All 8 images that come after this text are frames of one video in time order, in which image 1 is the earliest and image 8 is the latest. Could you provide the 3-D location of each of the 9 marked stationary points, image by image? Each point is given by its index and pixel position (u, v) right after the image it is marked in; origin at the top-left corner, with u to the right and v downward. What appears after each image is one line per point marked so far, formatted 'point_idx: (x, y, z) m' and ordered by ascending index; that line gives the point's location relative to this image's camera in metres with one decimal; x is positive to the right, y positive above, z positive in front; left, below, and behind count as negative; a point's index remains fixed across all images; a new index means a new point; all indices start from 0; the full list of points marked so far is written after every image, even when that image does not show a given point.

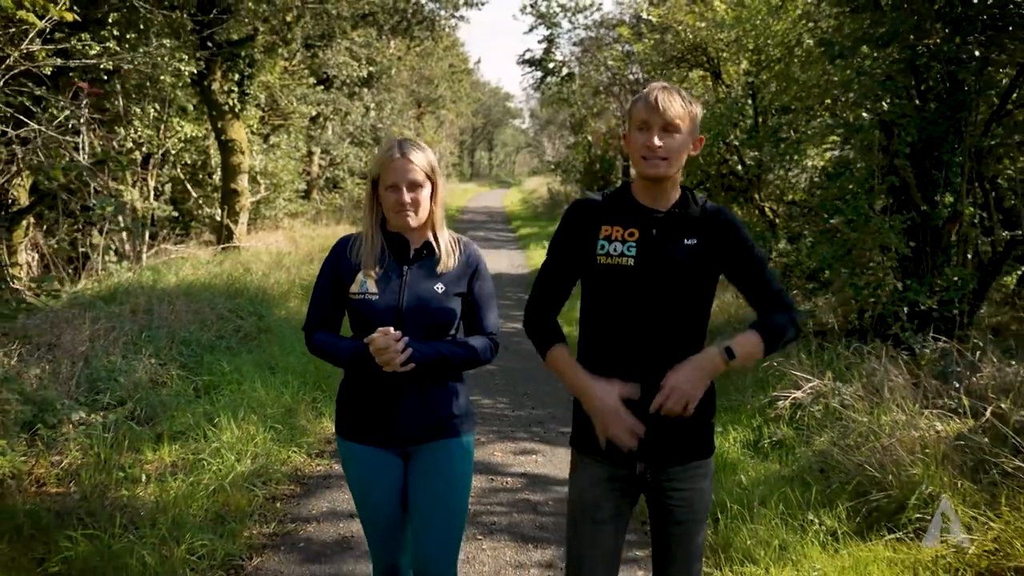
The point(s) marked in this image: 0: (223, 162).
0: (-4.1, +1.8, +14.4) m
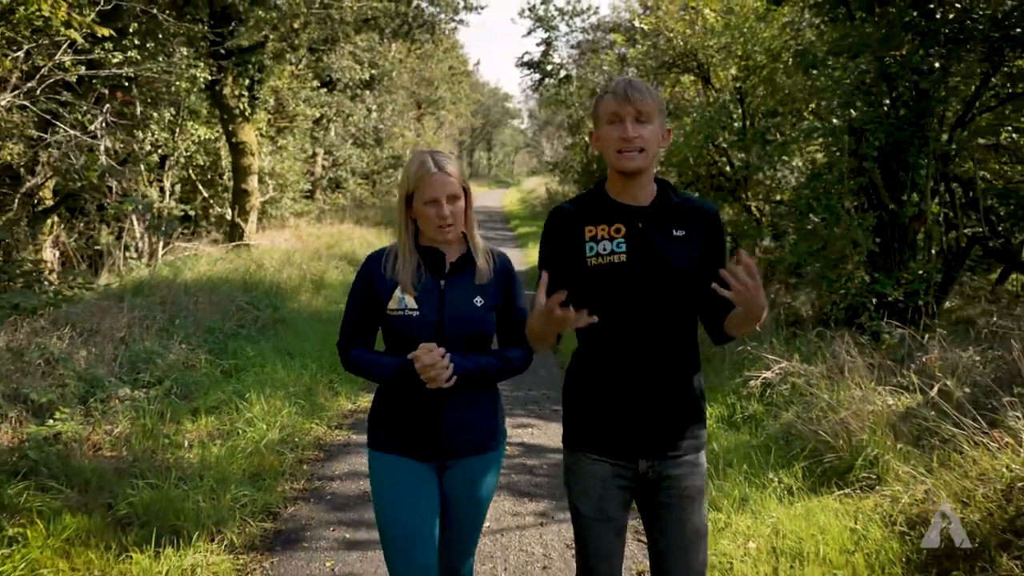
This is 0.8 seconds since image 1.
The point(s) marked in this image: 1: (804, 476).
0: (-4.1, +1.8, +15.0) m
1: (+1.5, -0.9, +5.1) m
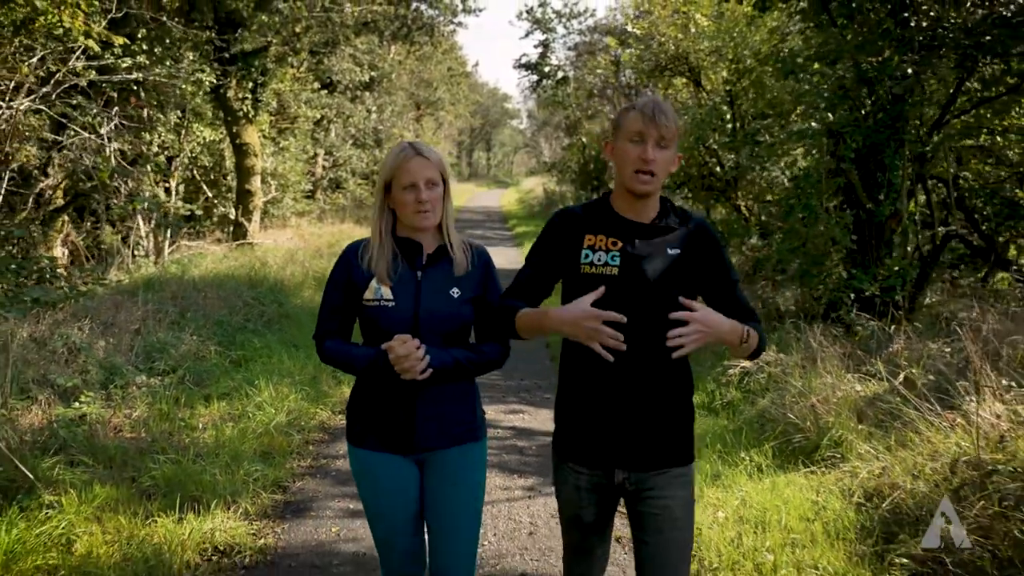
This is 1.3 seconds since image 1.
0: (-4.2, +1.9, +15.4) m
1: (+1.4, -0.9, +5.5) m
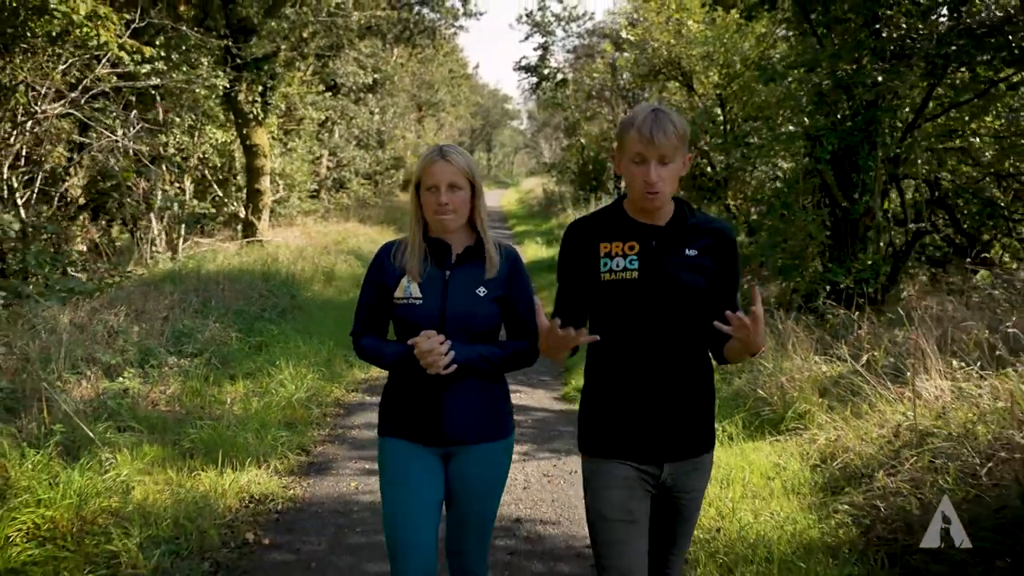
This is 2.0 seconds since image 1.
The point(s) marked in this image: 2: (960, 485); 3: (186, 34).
0: (-4.2, +1.9, +16.0) m
1: (+1.4, -0.8, +6.1) m
2: (+1.9, -0.8, +4.2) m
3: (-3.6, +2.8, +11.3) m
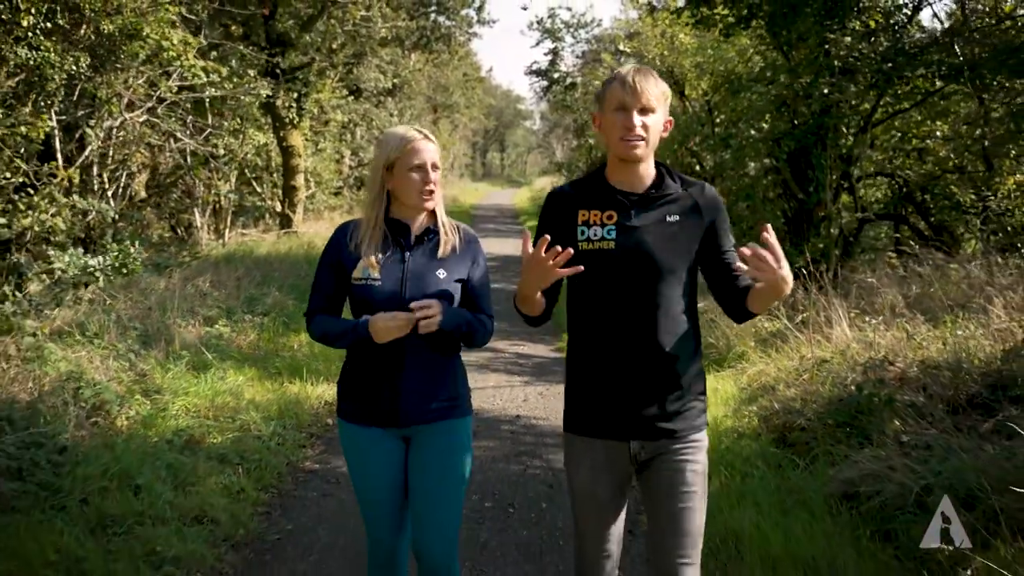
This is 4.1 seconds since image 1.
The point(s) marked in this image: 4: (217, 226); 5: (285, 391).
0: (-4.0, +2.2, +17.8) m
1: (+1.4, -0.6, +7.8) m
2: (+1.9, -0.6, +5.9) m
3: (-3.5, +3.1, +13.0) m
4: (-4.8, +1.0, +16.5) m
5: (-1.4, -0.6, +6.2) m
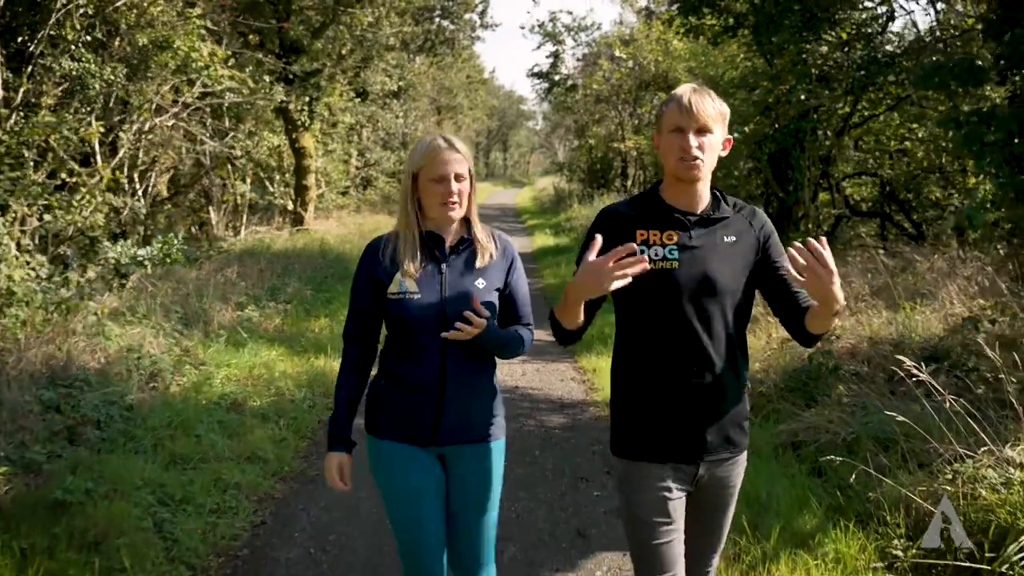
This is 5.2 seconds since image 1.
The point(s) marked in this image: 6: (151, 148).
0: (-4.0, +2.3, +18.7) m
1: (+1.4, -0.5, +8.6) m
2: (+1.9, -0.5, +6.8) m
3: (-3.5, +3.2, +13.9) m
4: (-4.8, +1.1, +17.3) m
5: (-1.4, -0.5, +7.0) m
6: (-4.4, +1.7, +12.4) m
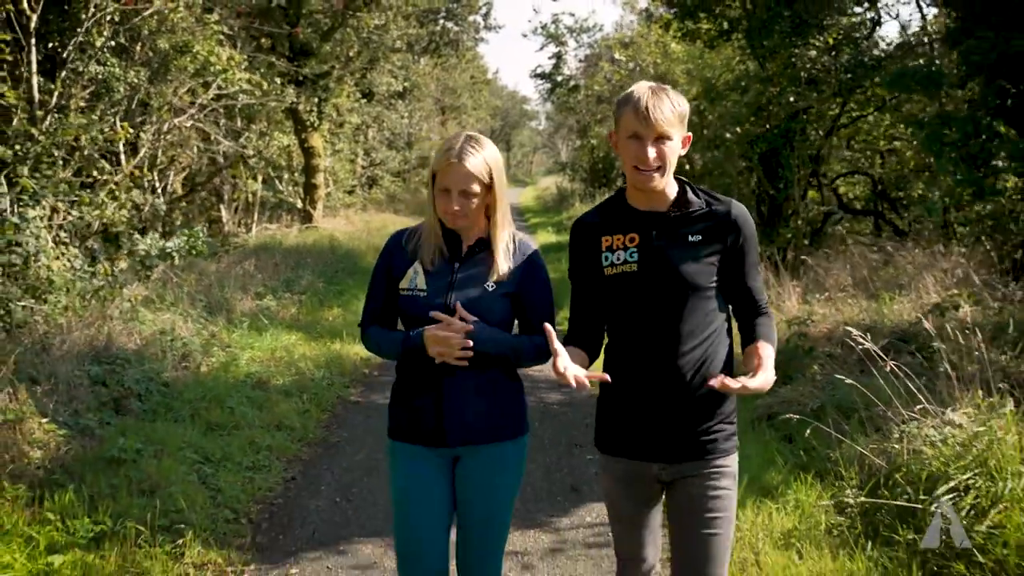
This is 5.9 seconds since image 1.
0: (-3.9, +2.3, +19.2) m
1: (+1.4, -0.4, +9.2) m
2: (+1.9, -0.4, +7.3) m
3: (-3.5, +3.2, +14.4) m
4: (-4.7, +1.2, +17.9) m
5: (-1.4, -0.5, +7.6) m
6: (-4.4, +1.8, +13.0) m
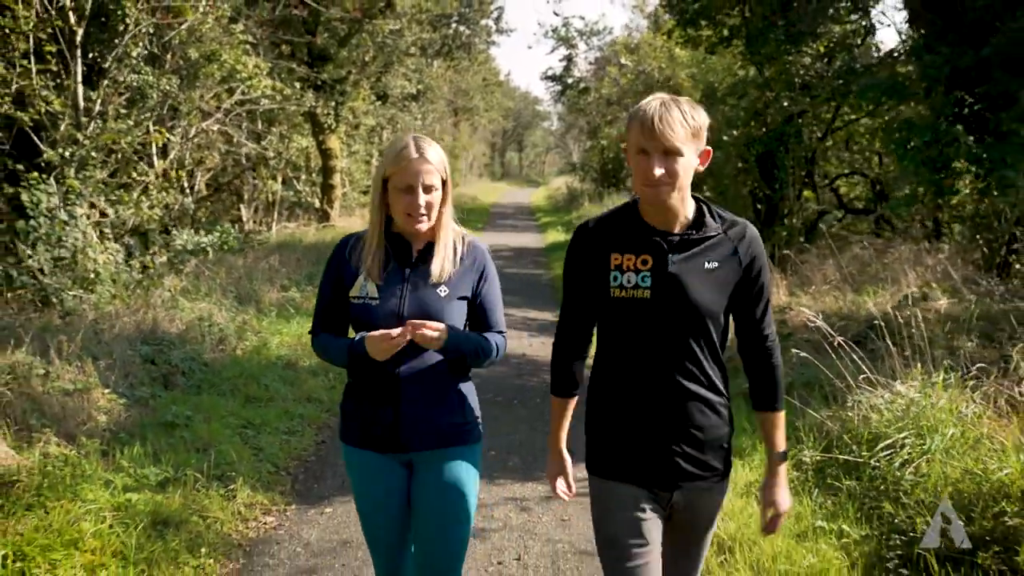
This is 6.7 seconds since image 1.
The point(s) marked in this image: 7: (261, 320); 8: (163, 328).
0: (-3.7, +2.4, +19.9) m
1: (+1.5, -0.4, +9.8) m
2: (+1.9, -0.3, +7.9) m
3: (-3.3, +3.3, +15.1) m
4: (-4.5, +1.3, +18.6) m
5: (-1.3, -0.4, +8.3) m
6: (-4.3, +1.9, +13.7) m
7: (-2.1, -0.3, +8.2) m
8: (-2.4, -0.3, +7.0) m
